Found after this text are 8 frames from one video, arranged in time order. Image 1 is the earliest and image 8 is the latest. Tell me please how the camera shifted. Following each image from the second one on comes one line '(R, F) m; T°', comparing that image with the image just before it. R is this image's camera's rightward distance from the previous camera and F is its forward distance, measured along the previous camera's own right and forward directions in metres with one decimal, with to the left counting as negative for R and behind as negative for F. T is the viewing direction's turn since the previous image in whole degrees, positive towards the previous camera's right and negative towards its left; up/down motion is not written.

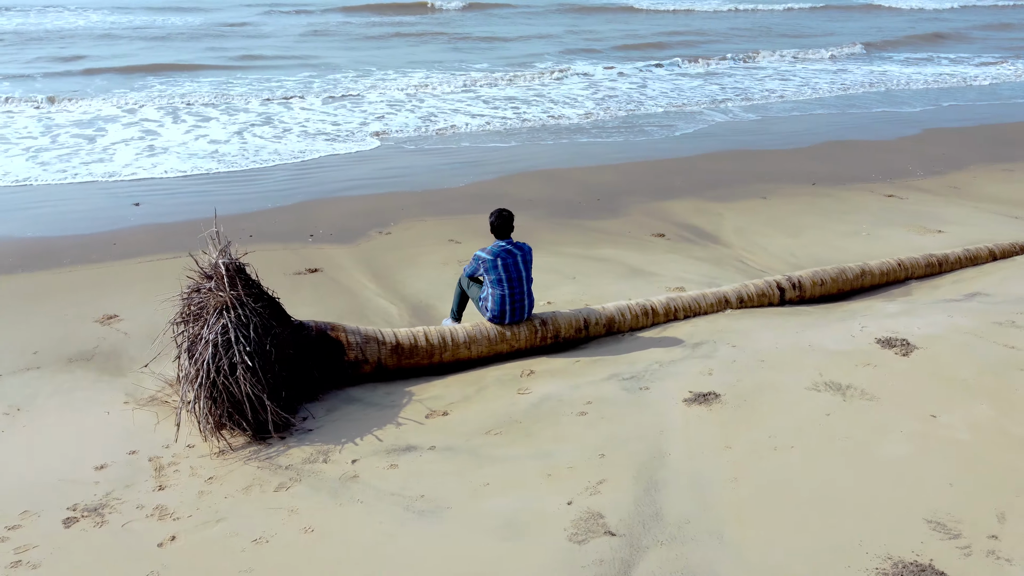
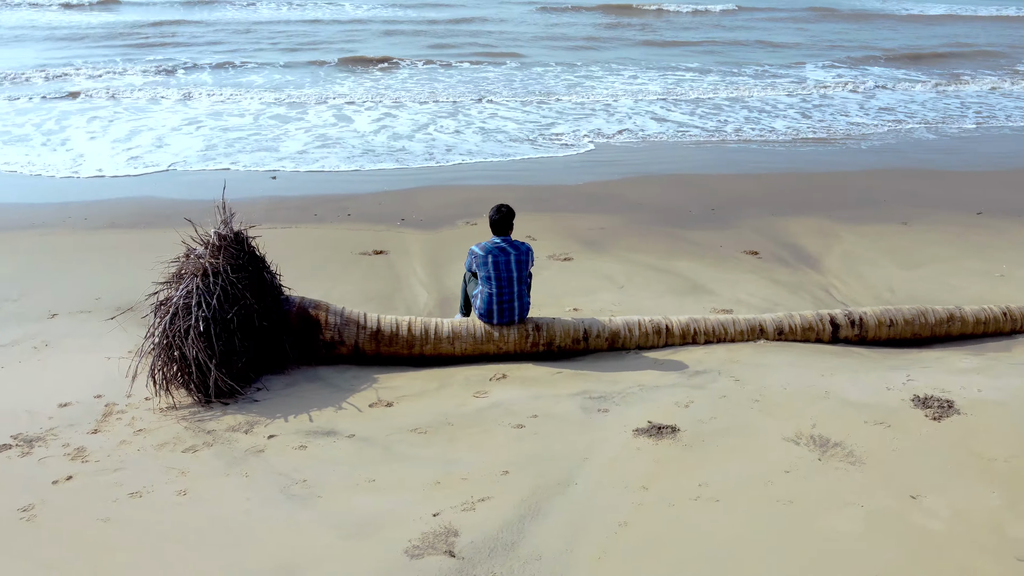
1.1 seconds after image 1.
(+1.3, +0.4) m; -16°
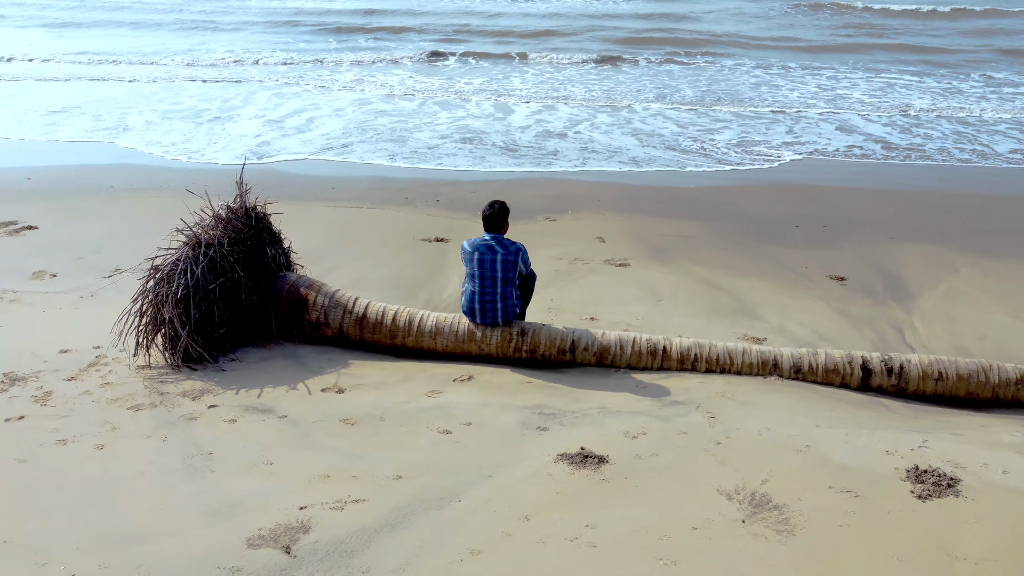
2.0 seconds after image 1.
(+1.2, +0.4) m; -14°
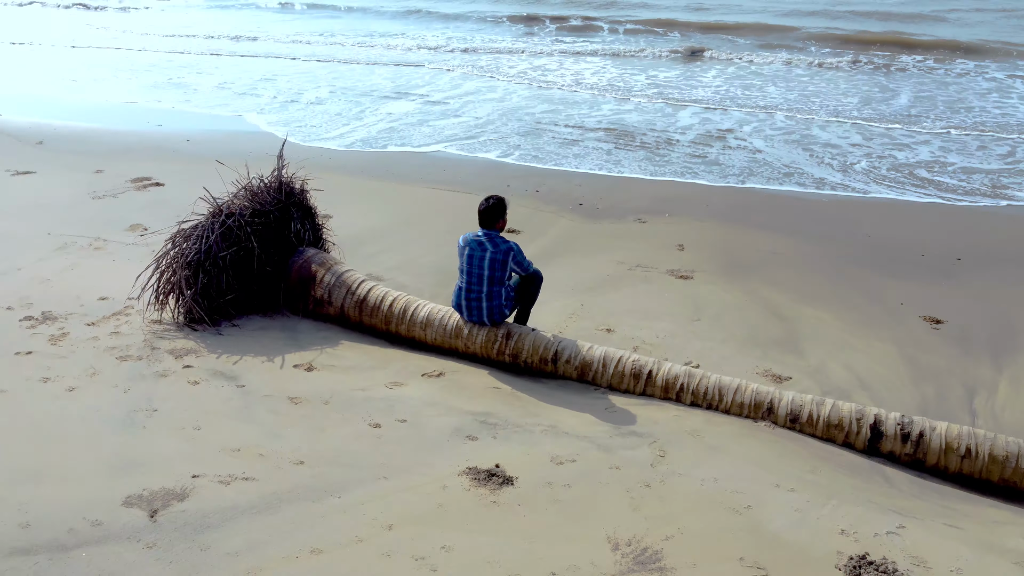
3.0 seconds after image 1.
(+1.2, +0.4) m; -14°
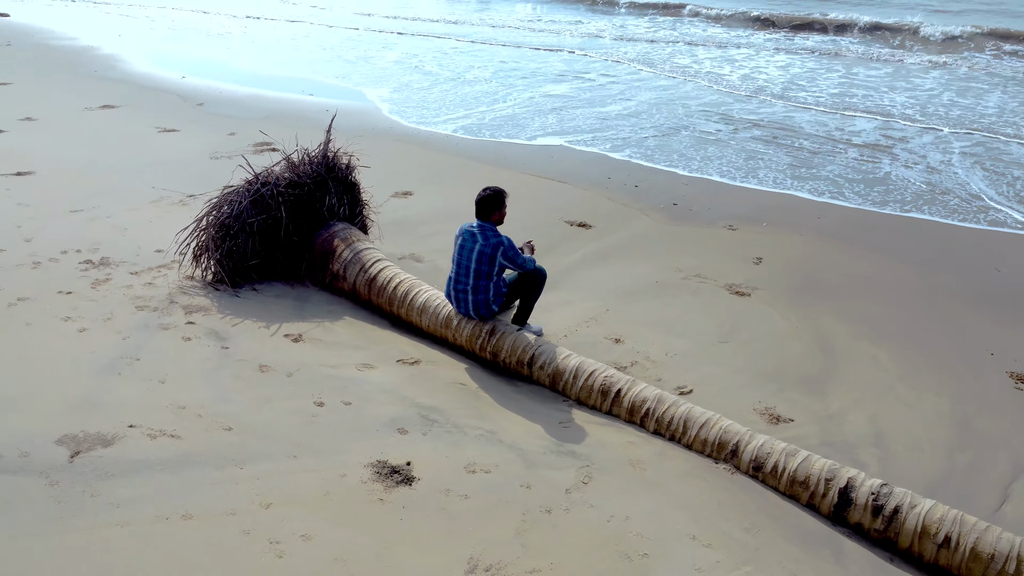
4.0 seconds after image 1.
(+1.1, +0.3) m; -13°
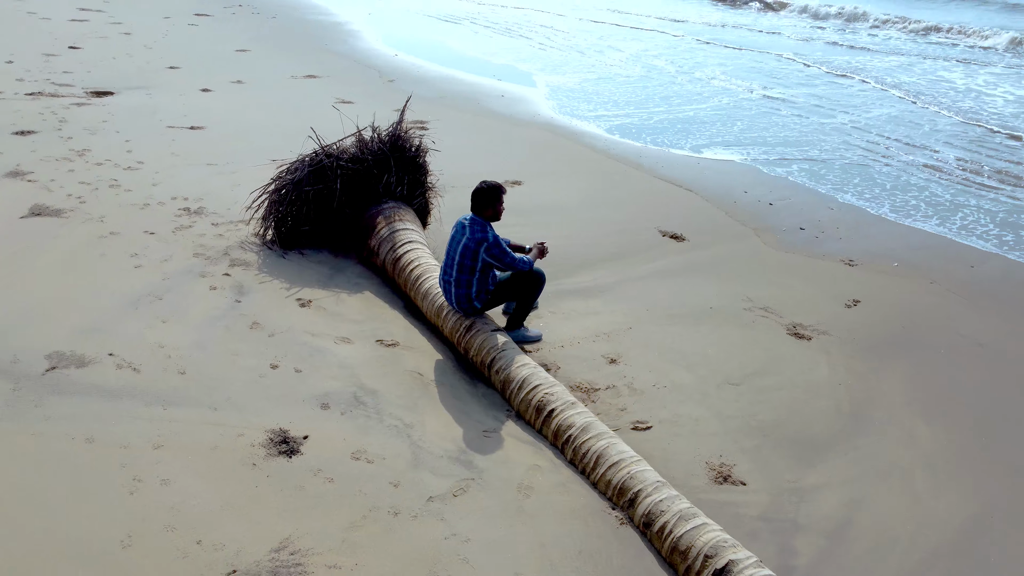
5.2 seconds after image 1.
(+1.3, +0.3) m; -18°
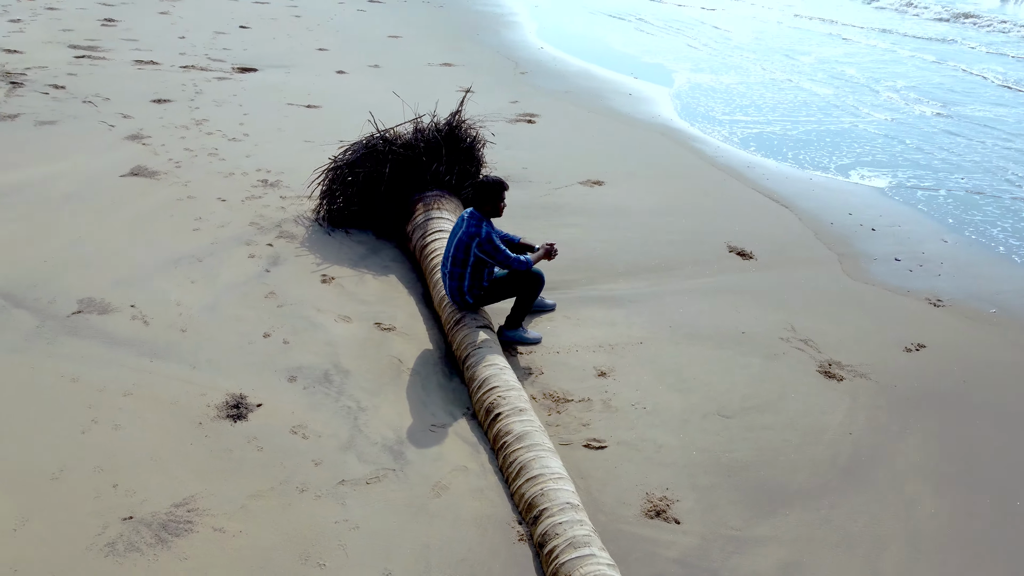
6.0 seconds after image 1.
(+0.9, +0.2) m; -12°
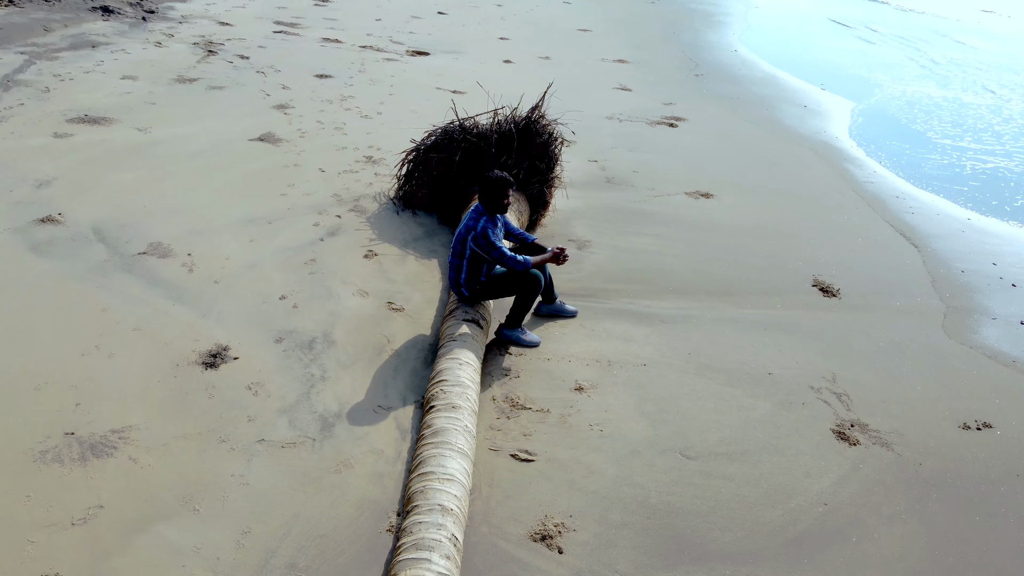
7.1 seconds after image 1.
(+1.2, +0.2) m; -16°
